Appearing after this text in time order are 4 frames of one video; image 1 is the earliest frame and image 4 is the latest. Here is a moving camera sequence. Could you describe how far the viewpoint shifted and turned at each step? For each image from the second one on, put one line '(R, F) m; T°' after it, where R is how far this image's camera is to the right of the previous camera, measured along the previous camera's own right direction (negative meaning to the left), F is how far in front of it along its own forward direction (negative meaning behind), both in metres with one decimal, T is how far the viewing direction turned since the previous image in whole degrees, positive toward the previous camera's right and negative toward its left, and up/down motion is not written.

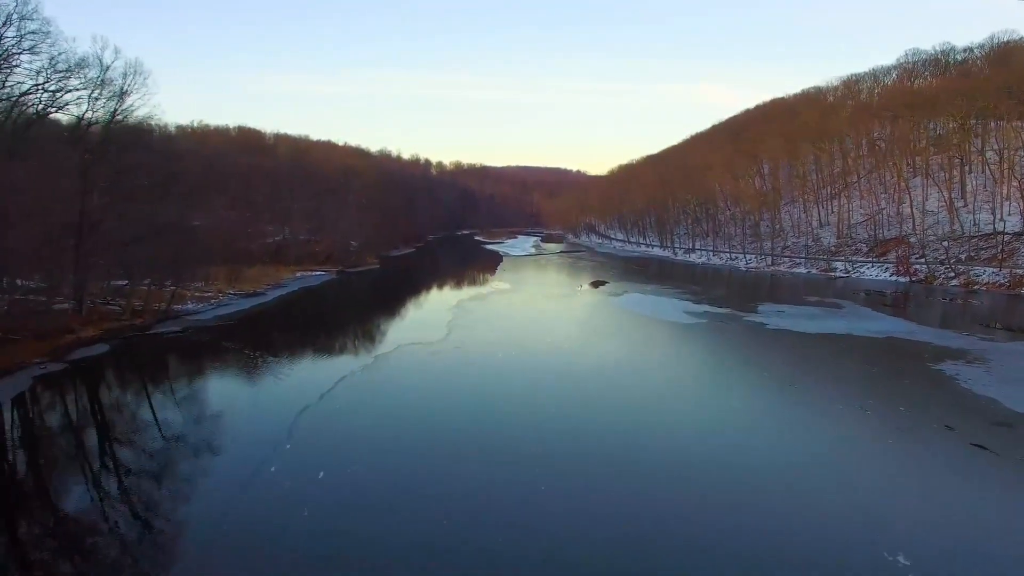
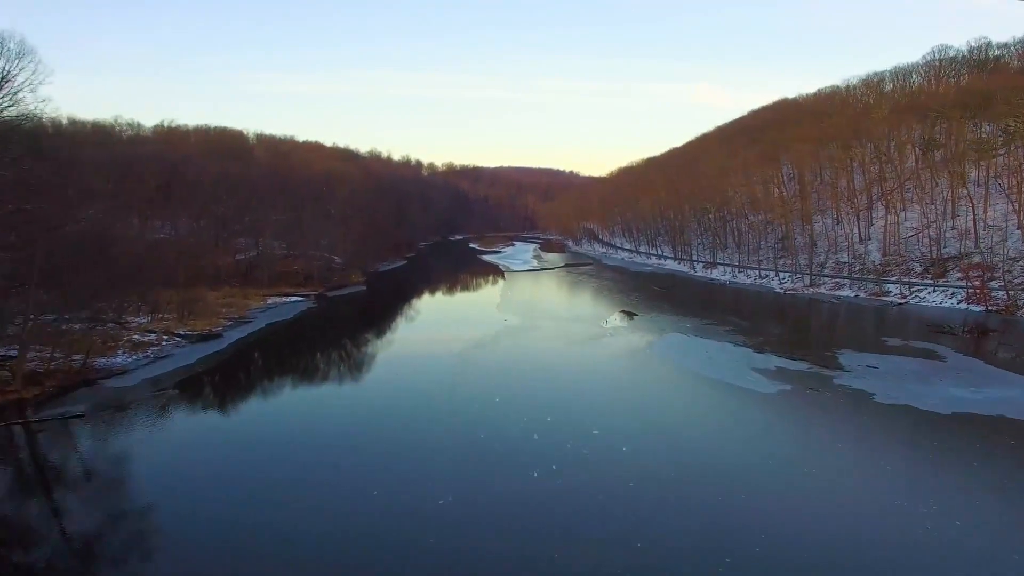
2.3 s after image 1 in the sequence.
(-0.8, +4.6) m; +1°
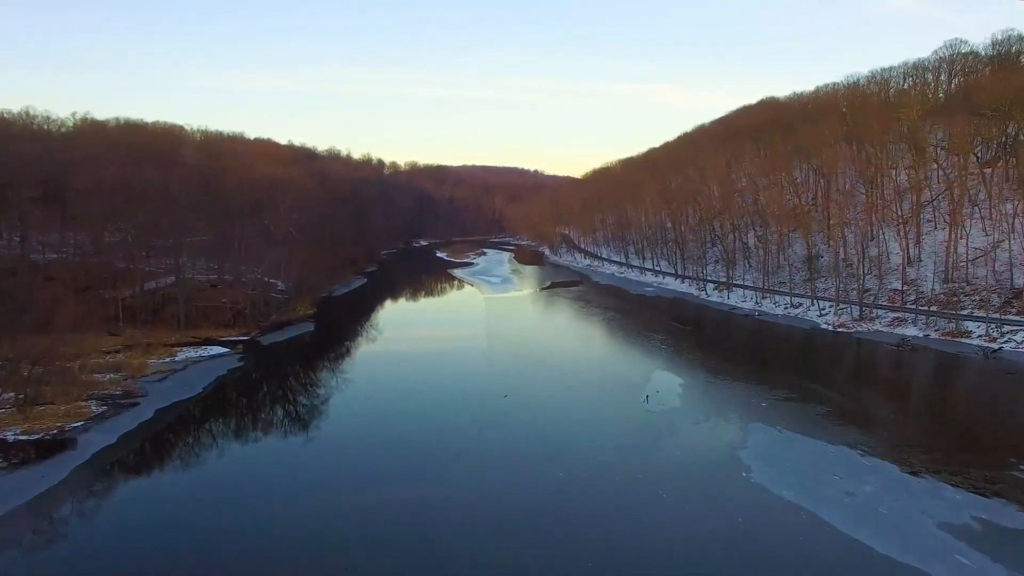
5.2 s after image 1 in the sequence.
(-1.1, +6.9) m; +4°
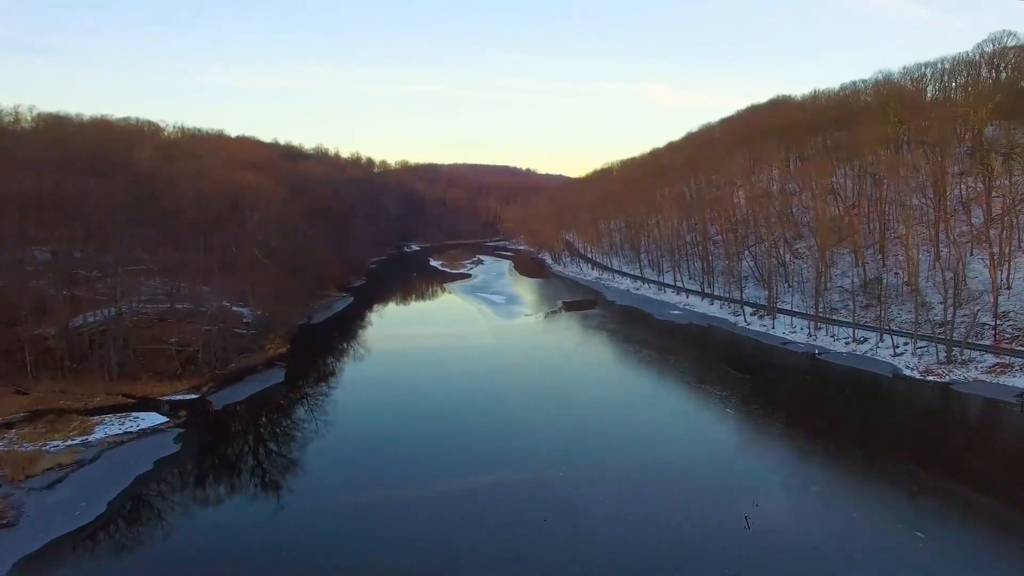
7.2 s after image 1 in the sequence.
(-1.1, +5.4) m; +1°
